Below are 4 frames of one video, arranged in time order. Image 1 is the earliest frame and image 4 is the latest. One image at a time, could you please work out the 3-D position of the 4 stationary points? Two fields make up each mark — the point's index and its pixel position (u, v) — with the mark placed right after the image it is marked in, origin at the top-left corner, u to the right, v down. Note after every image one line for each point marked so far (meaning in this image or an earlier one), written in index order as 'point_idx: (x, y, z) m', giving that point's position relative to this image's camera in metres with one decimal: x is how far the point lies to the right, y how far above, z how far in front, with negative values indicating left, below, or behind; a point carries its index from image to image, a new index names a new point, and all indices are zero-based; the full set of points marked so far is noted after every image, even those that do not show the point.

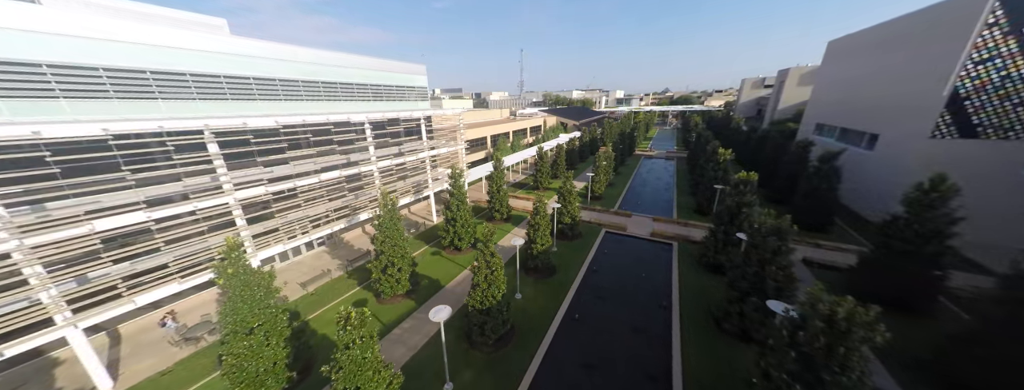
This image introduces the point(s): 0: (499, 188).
0: (-0.9, +0.4, +18.8) m
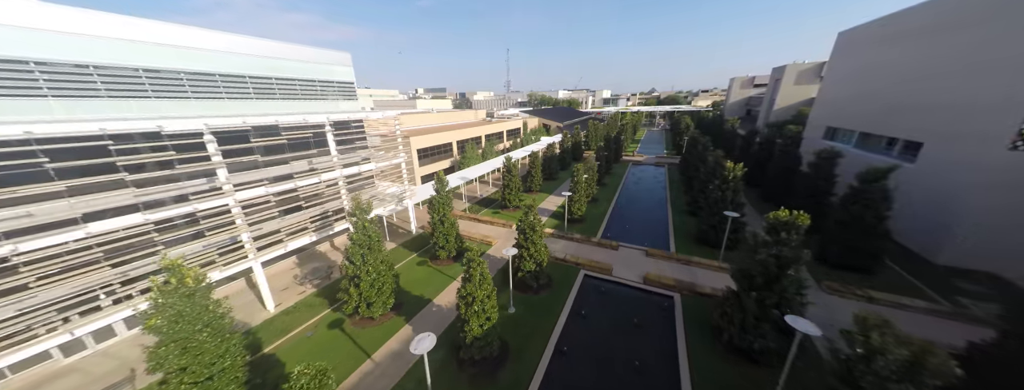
0: (-3.4, -1.1, +14.0) m
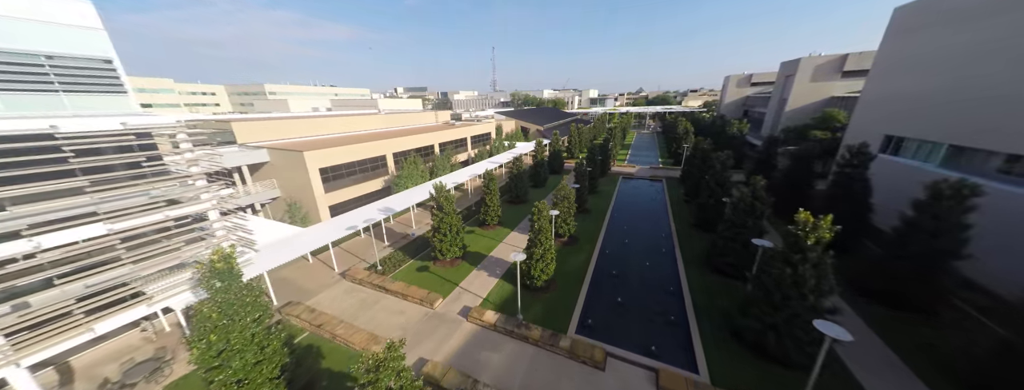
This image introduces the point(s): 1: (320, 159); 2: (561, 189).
0: (-6.5, -3.4, +6.5) m
1: (-11.9, +2.2, +17.2) m
2: (+2.9, +0.3, +16.5) m
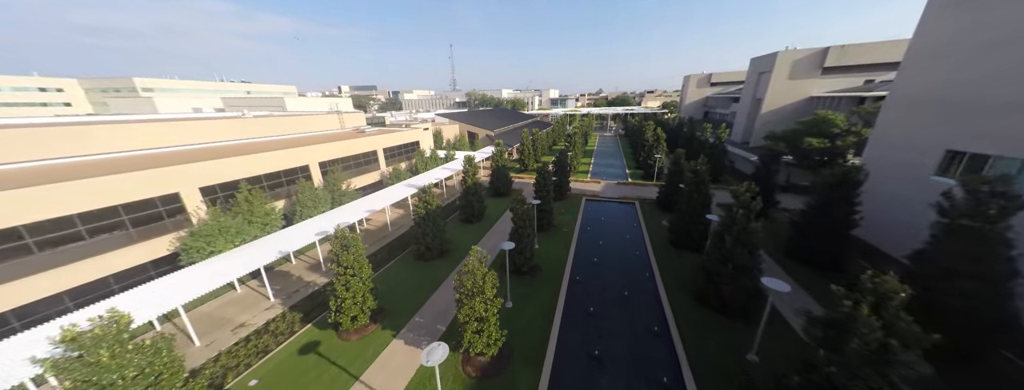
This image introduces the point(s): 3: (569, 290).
0: (-9.3, -6.3, -2.6) m
1: (-16.1, -0.9, +7.3) m
2: (-1.3, -2.3, +8.3) m
3: (+2.6, -4.2, +13.4) m
